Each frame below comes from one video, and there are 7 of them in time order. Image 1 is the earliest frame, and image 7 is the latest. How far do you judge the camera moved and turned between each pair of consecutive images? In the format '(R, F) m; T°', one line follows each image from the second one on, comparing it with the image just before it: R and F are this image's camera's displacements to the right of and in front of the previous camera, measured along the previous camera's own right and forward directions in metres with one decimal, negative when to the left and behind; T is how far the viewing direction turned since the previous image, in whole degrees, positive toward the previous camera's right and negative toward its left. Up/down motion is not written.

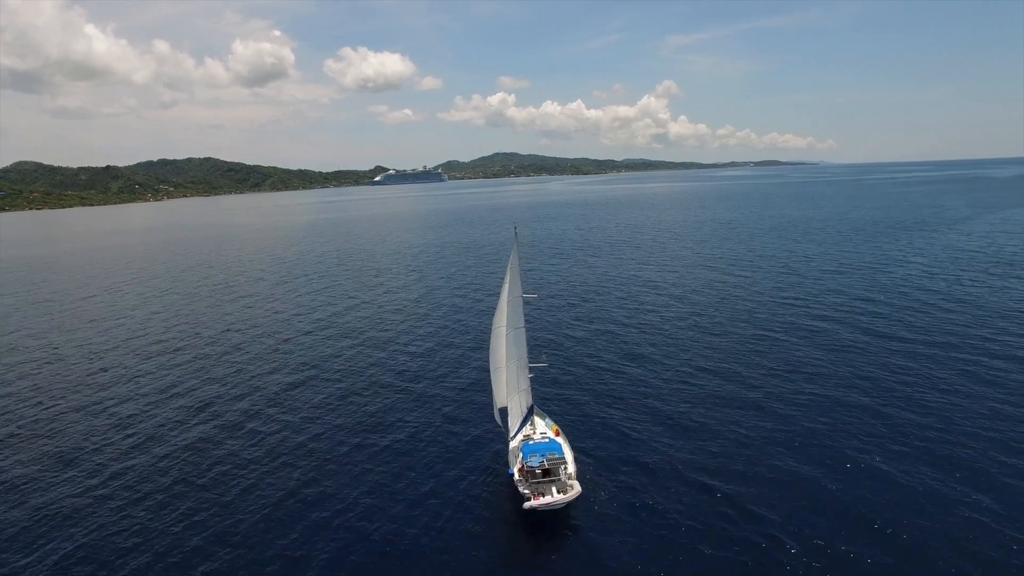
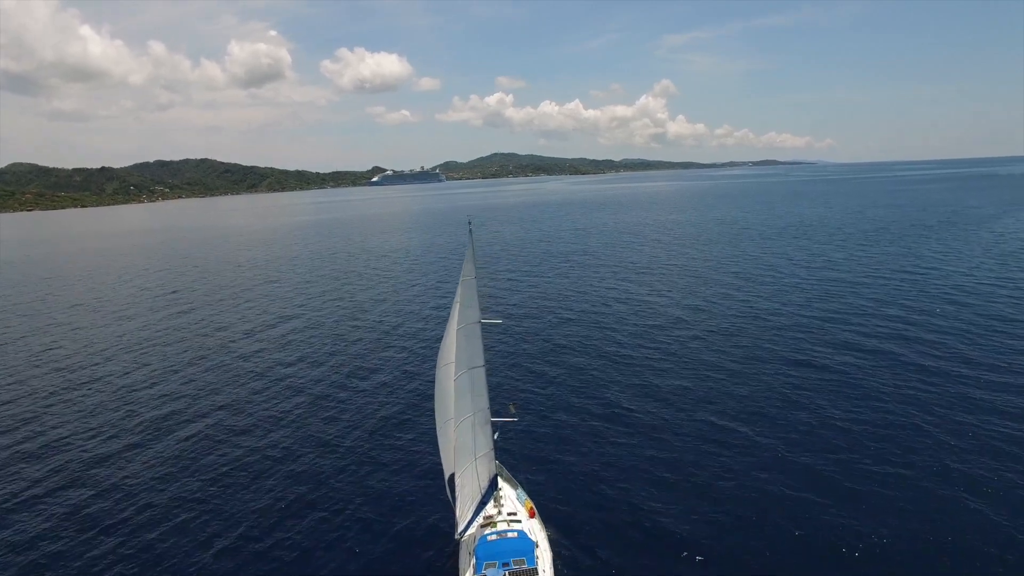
(+2.3, +10.9) m; 0°
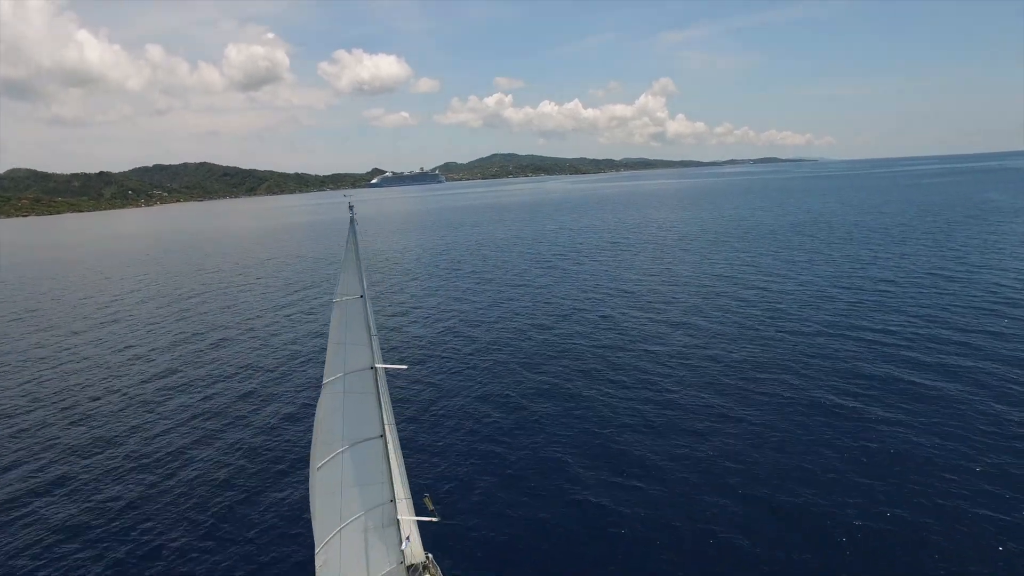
(+1.3, +8.2) m; 0°
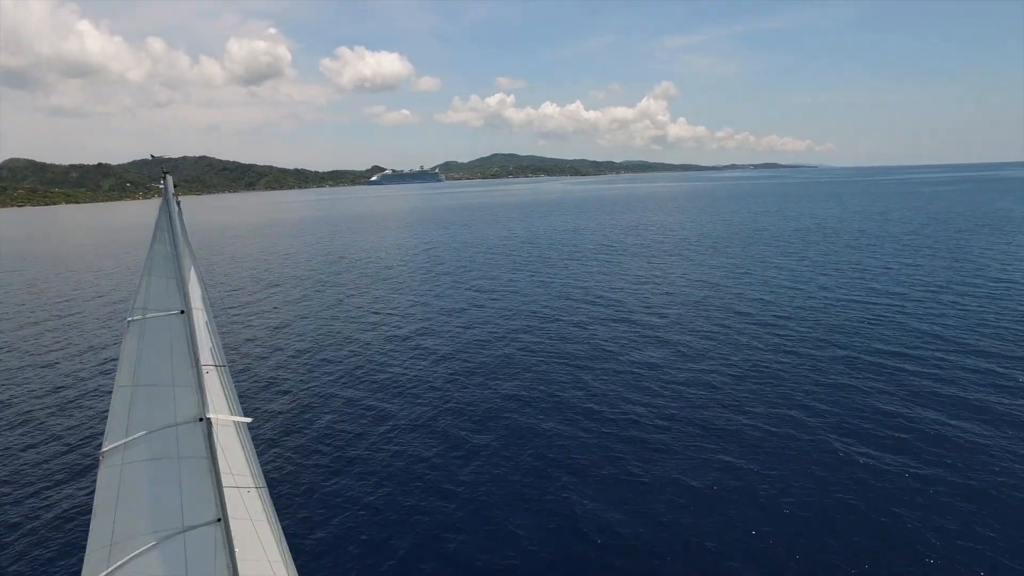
(+1.6, +5.4) m; 0°
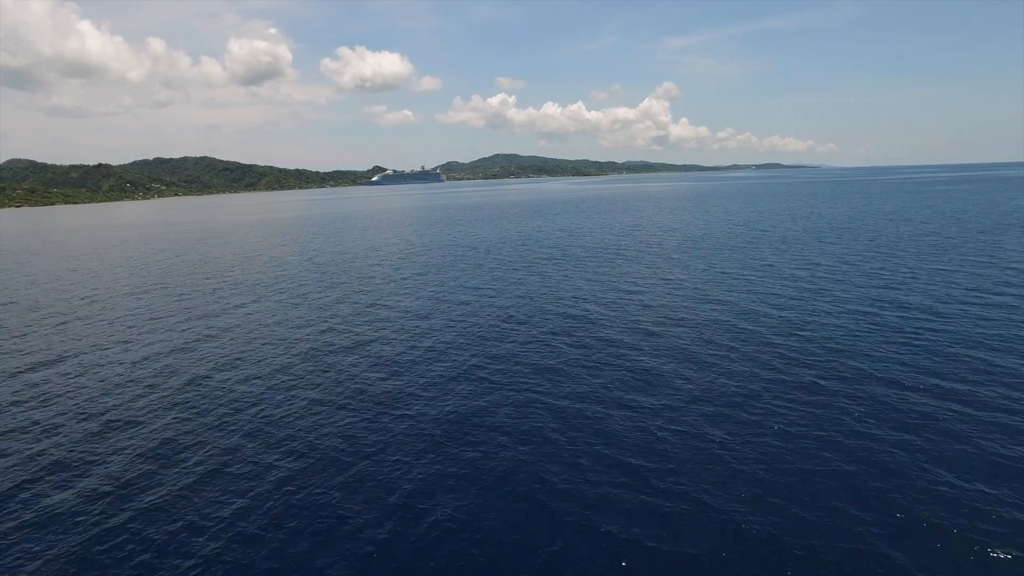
(+1.4, +6.7) m; 0°
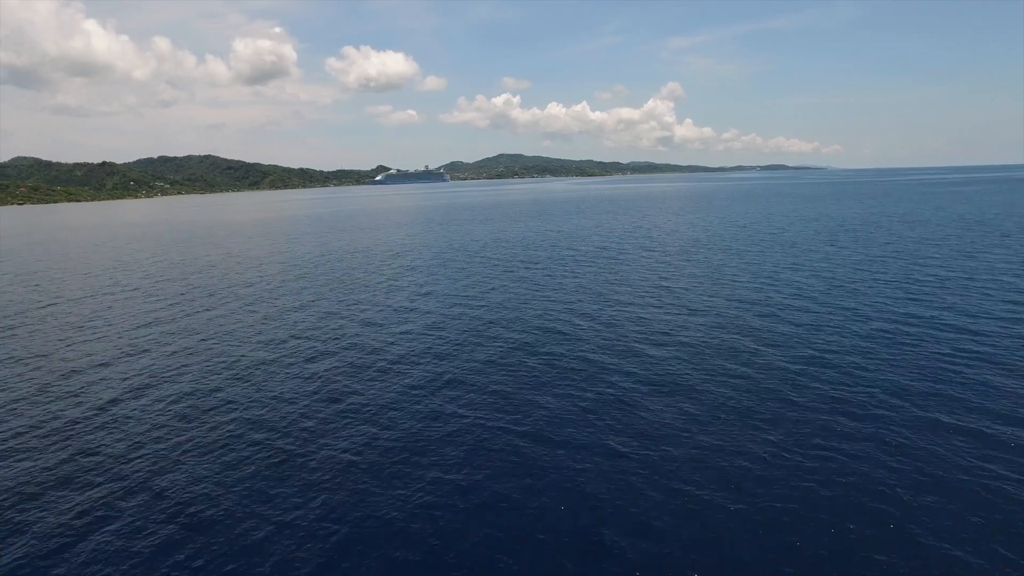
(+1.2, +4.7) m; 0°
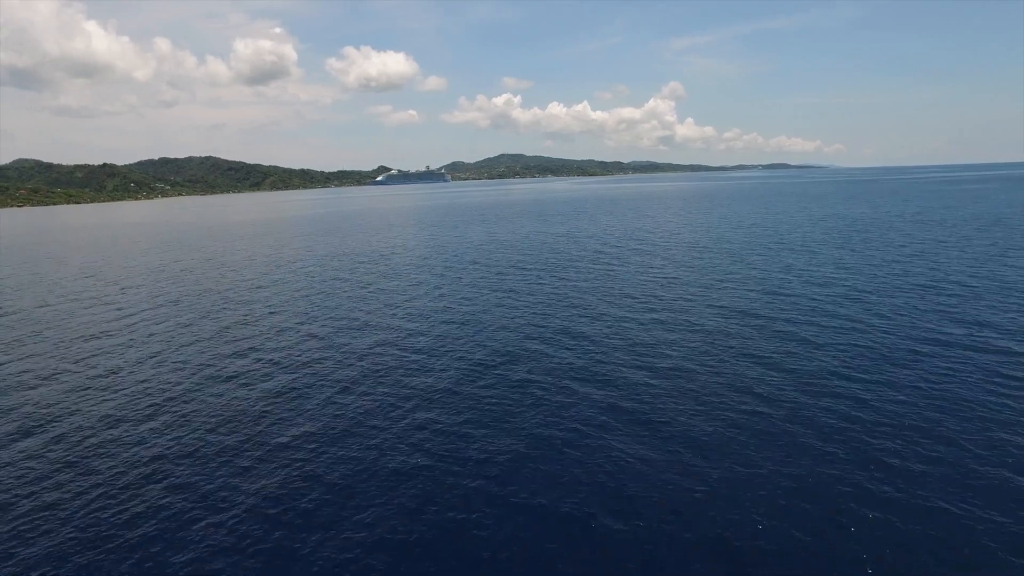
(+0.4, +3.6) m; 0°
